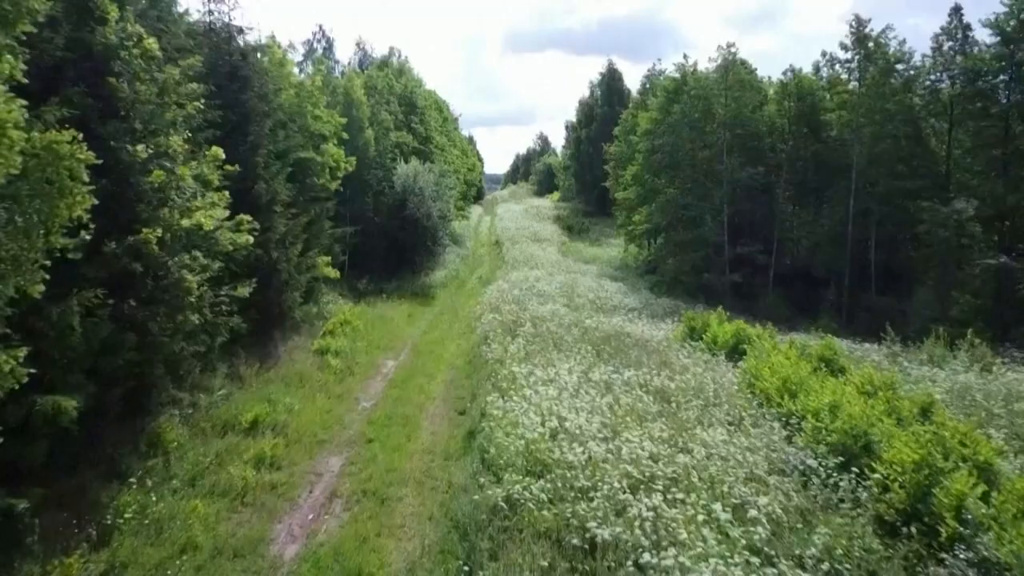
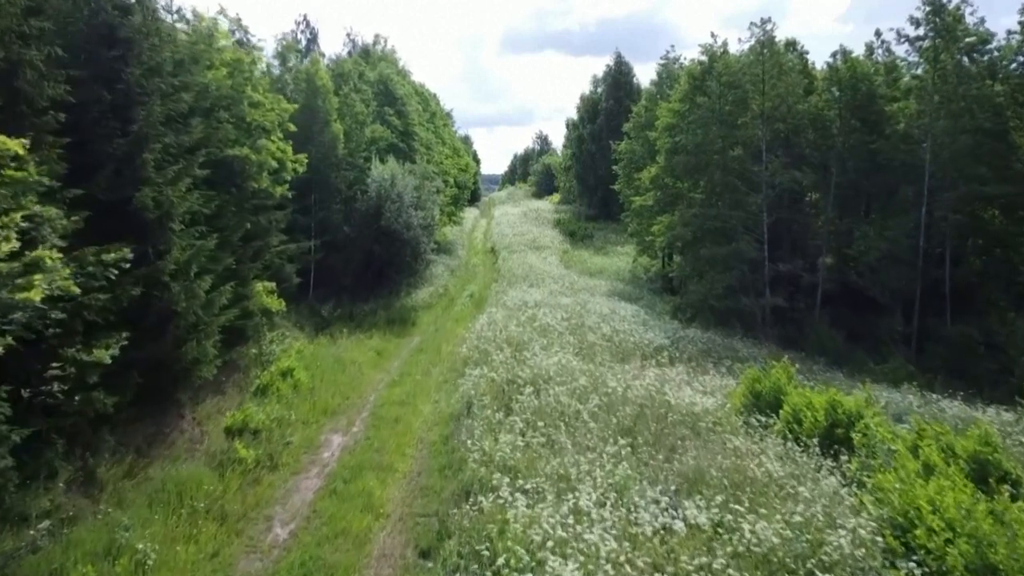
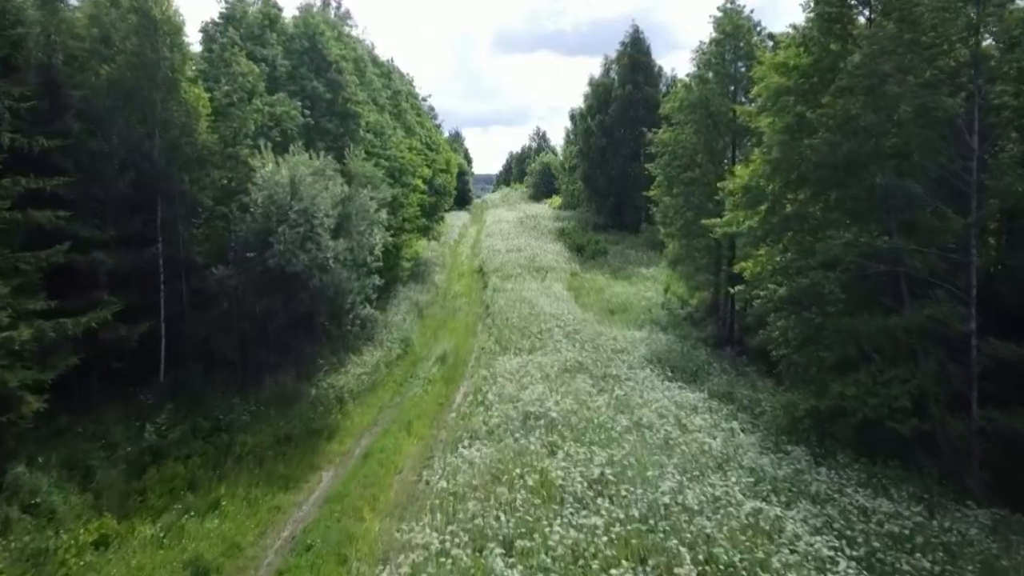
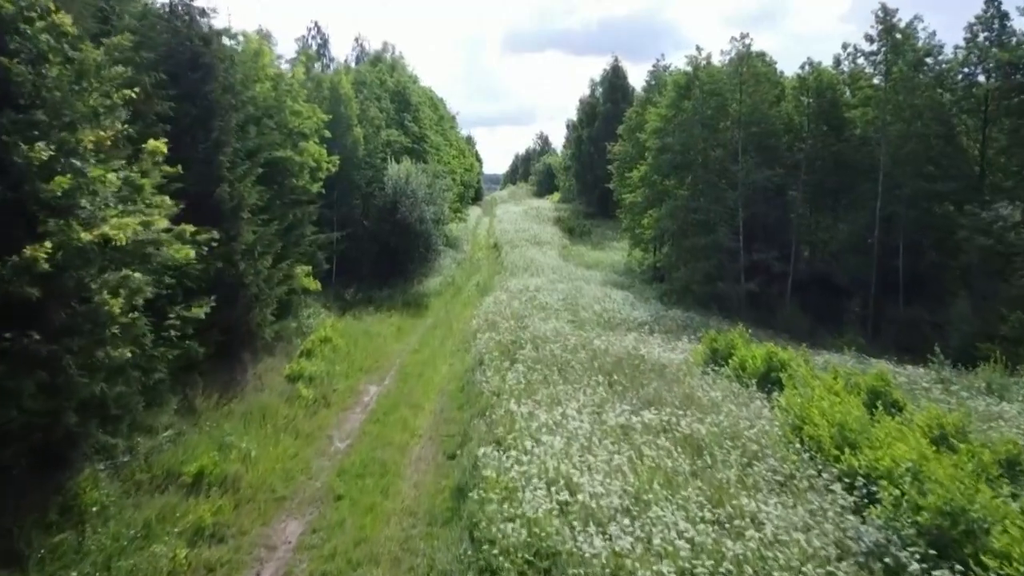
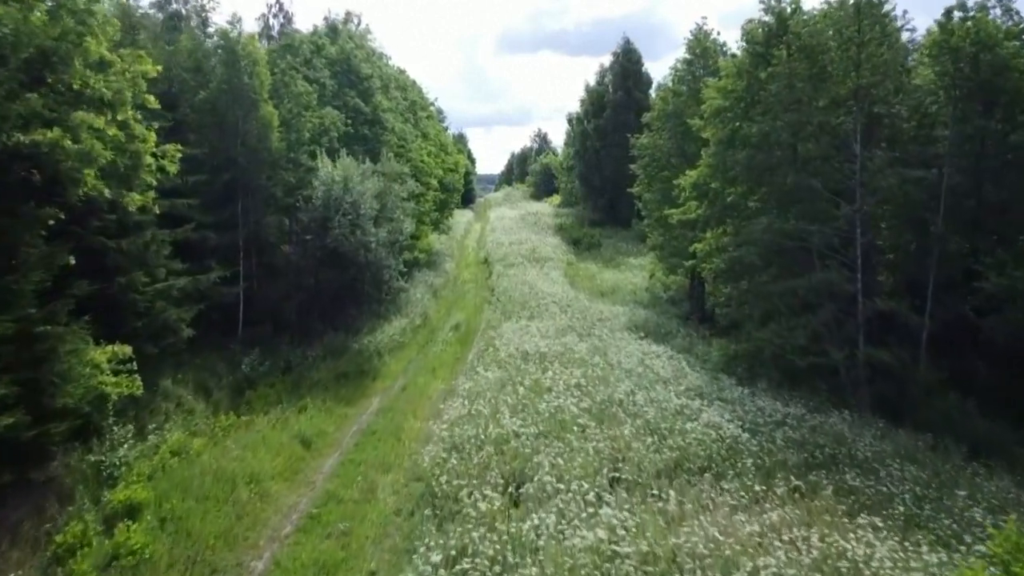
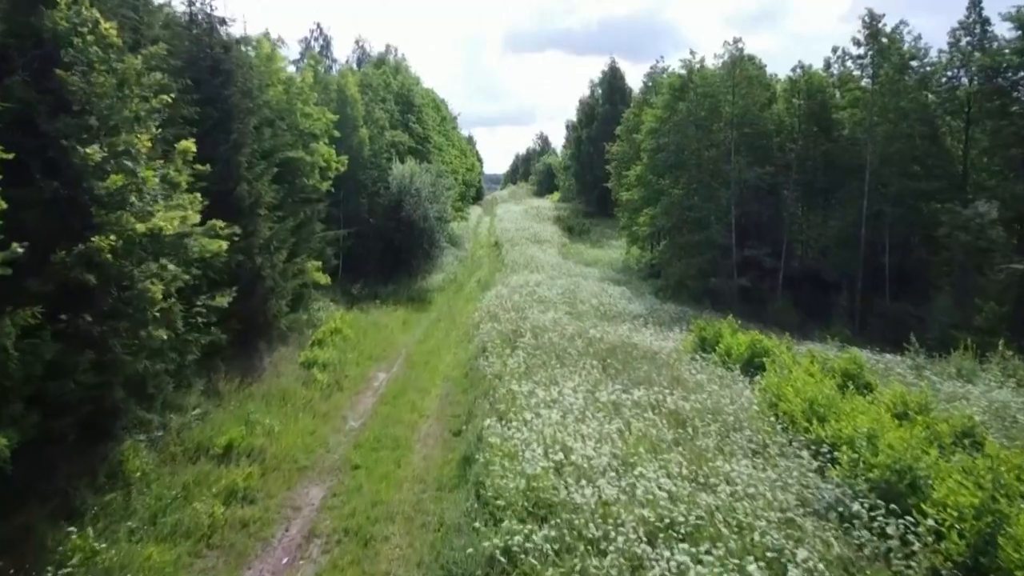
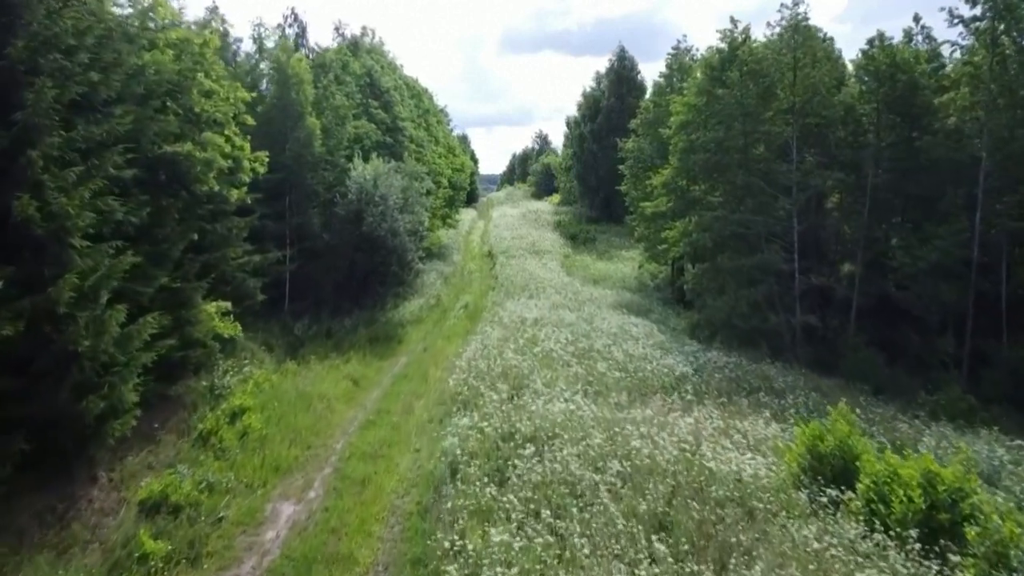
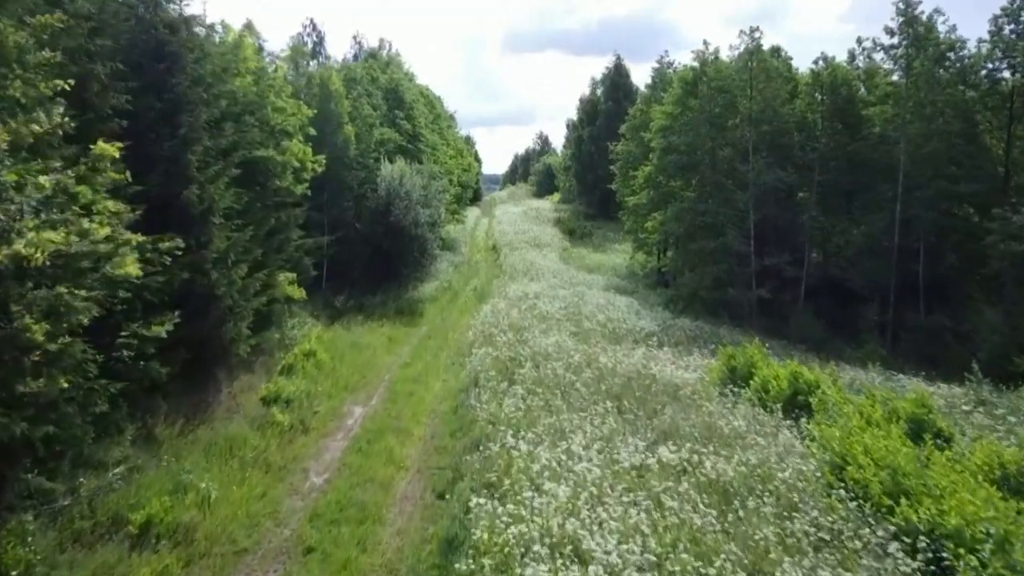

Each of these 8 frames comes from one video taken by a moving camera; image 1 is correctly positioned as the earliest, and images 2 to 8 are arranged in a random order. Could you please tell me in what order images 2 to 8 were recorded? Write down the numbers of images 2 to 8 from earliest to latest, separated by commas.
6, 4, 8, 2, 7, 5, 3
